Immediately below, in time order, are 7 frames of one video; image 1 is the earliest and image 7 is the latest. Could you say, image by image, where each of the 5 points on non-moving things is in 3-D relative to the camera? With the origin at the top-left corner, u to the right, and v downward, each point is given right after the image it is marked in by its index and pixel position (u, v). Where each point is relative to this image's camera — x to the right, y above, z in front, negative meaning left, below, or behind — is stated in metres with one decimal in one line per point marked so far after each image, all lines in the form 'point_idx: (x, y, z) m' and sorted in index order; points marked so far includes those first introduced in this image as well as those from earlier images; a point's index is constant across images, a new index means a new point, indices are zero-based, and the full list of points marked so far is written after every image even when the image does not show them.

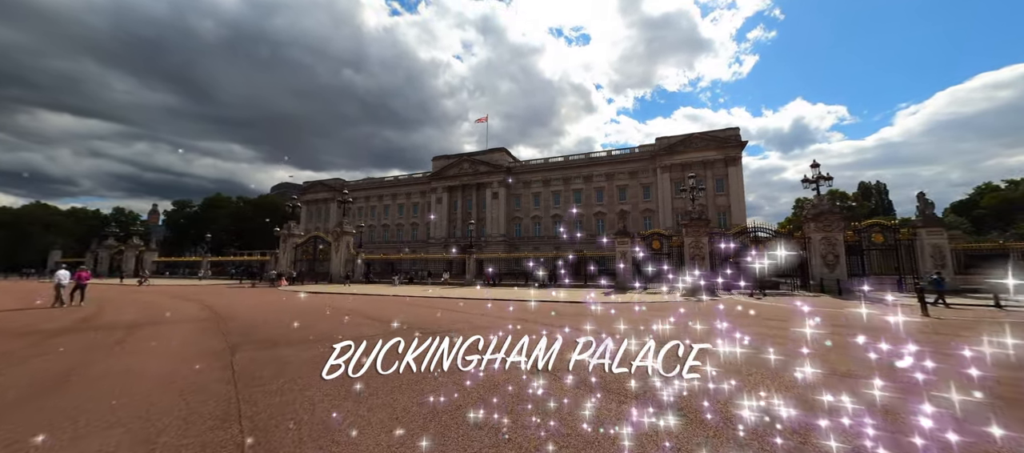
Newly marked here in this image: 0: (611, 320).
0: (+2.9, -2.7, +11.9) m
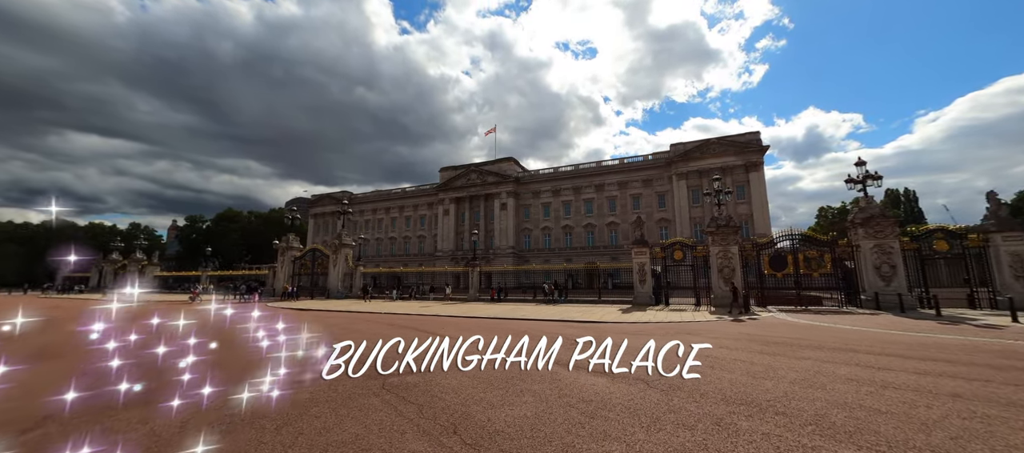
0: (+2.8, -2.8, +9.3) m
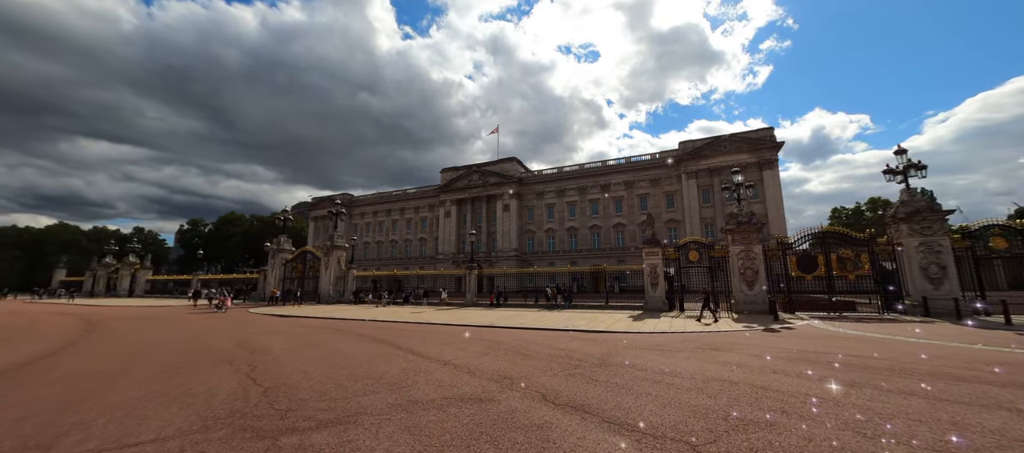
0: (+2.6, -2.6, +7.1) m
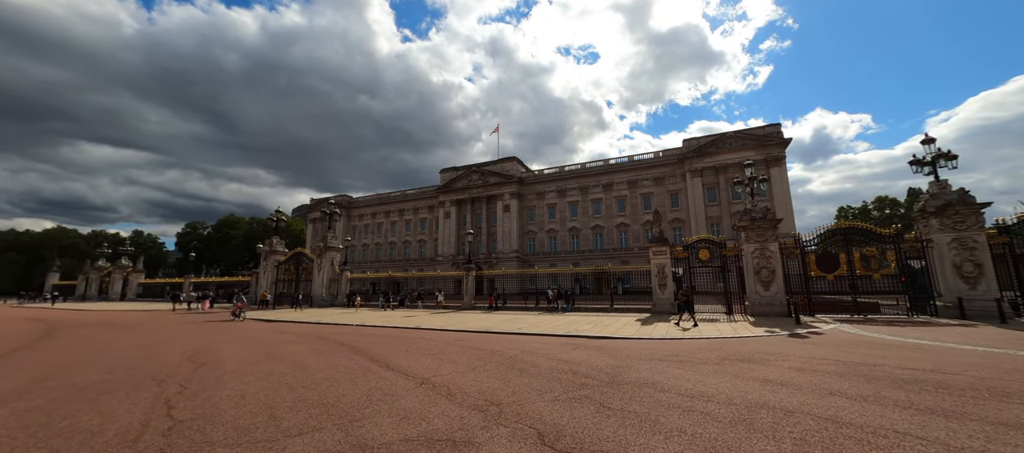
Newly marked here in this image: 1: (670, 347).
0: (+2.4, -2.4, +5.8) m
1: (+3.8, -2.9, +9.3) m
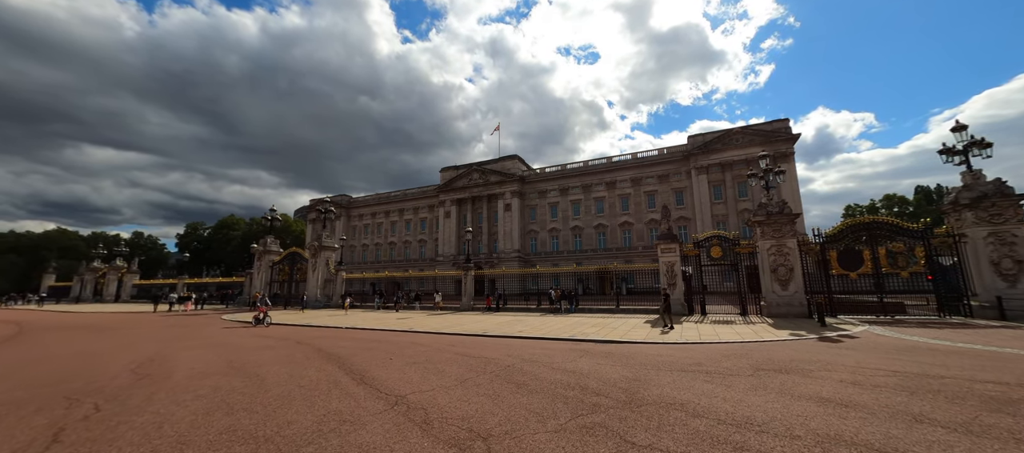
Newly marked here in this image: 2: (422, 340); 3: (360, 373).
0: (+2.4, -2.1, +4.7) m
1: (+3.8, -2.7, +8.2) m
2: (-2.6, -3.3, +11.4) m
3: (-2.5, -2.5, +6.5) m
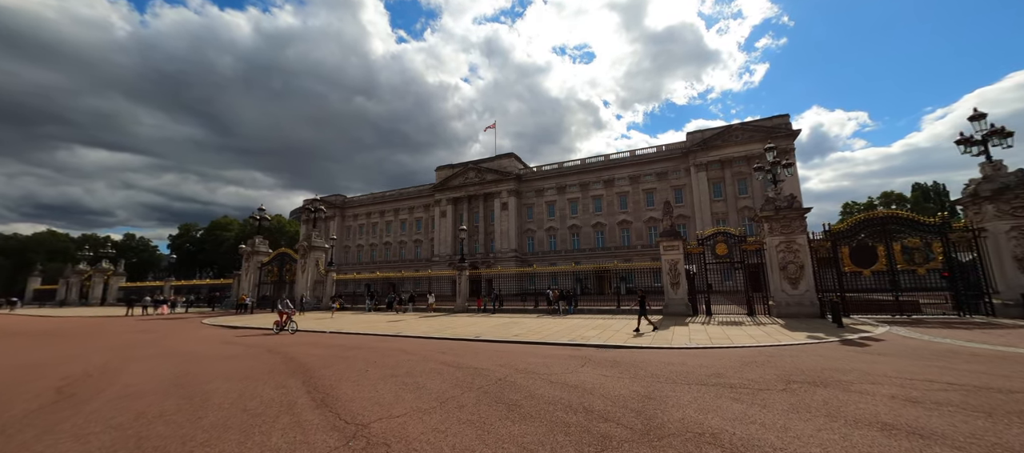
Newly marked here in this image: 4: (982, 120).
0: (+2.3, -2.0, +3.7) m
1: (+3.6, -2.5, +7.2) m
2: (-2.8, -3.2, +10.4) m
3: (-2.6, -2.3, +5.5) m
4: (+17.8, +4.0, +14.6) m
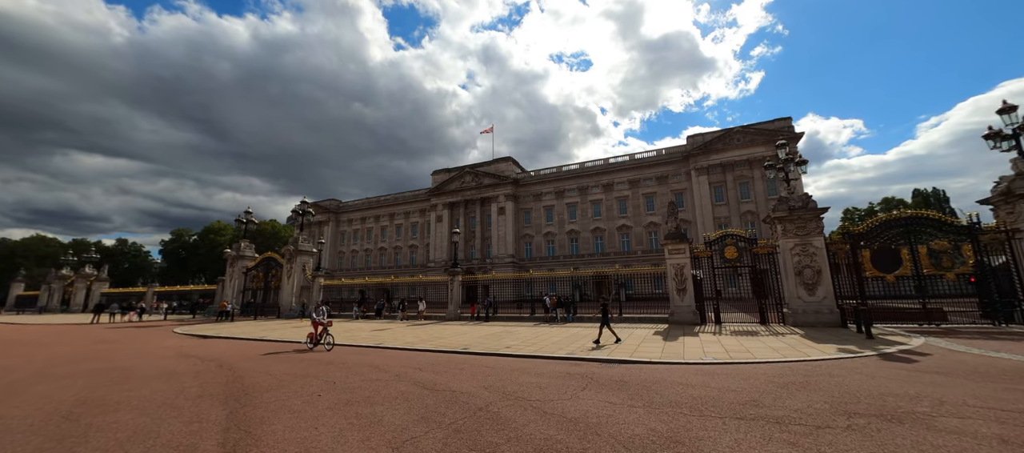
0: (+2.1, -1.8, +2.5) m
1: (+3.4, -2.4, +5.9) m
2: (-3.1, -3.1, +9.1) m
3: (-2.8, -2.2, +4.1) m
4: (+17.5, +4.0, +13.5) m
